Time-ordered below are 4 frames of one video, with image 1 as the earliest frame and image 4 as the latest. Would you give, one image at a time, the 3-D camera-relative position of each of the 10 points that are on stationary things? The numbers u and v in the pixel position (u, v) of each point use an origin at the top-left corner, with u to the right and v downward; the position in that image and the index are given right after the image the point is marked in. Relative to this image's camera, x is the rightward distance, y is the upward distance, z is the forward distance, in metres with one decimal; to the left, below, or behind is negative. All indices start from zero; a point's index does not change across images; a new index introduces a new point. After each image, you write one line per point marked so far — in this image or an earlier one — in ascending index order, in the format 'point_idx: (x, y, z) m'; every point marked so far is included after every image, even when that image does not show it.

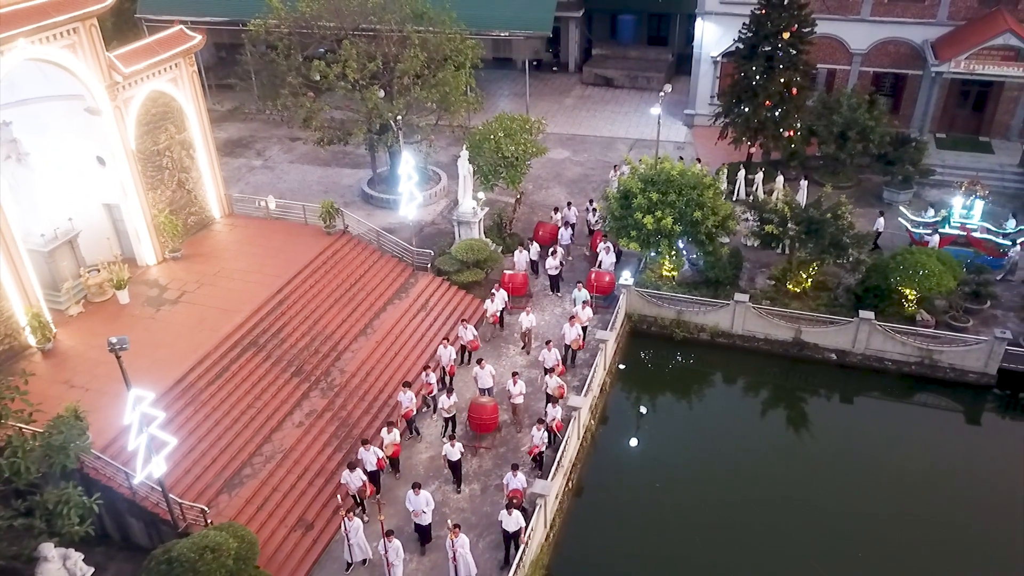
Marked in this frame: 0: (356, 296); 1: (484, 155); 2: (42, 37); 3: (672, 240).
0: (-3.3, -0.2, +16.5) m
1: (-0.6, +3.2, +18.5) m
2: (-8.1, +4.3, +13.2) m
3: (+3.5, +1.0, +16.7) m
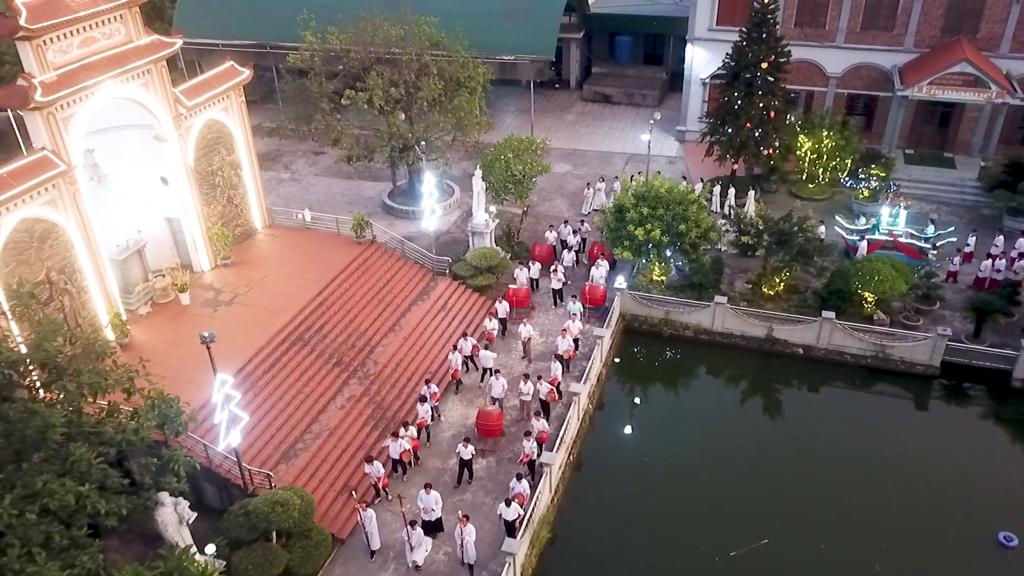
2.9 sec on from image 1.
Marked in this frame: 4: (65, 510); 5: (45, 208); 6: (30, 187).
0: (-3.1, -0.2, +18.9) m
1: (-0.4, +3.1, +20.9) m
2: (-7.9, +4.2, +15.6) m
3: (+3.7, +1.0, +19.1) m
4: (-5.3, -2.7, +9.2) m
5: (-8.7, +1.5, +14.3) m
6: (-8.6, +1.8, +13.8) m
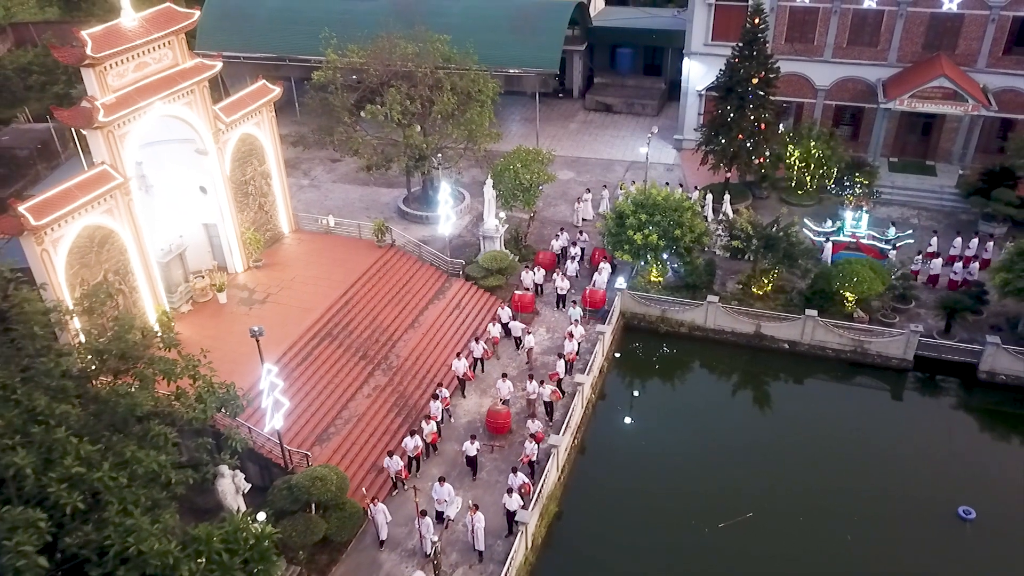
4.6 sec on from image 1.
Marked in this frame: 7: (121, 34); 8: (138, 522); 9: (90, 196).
0: (-2.9, -0.2, +20.5) m
1: (-0.2, +3.1, +22.5) m
2: (-7.6, +4.2, +17.3) m
3: (+3.9, +1.0, +20.7) m
4: (-5.1, -2.7, +10.8) m
5: (-8.4, +1.5, +16.0) m
6: (-8.4, +1.8, +15.4) m
7: (-8.1, +5.3, +16.0) m
8: (-4.8, -3.0, +10.0) m
9: (-8.4, +1.8, +15.4) m
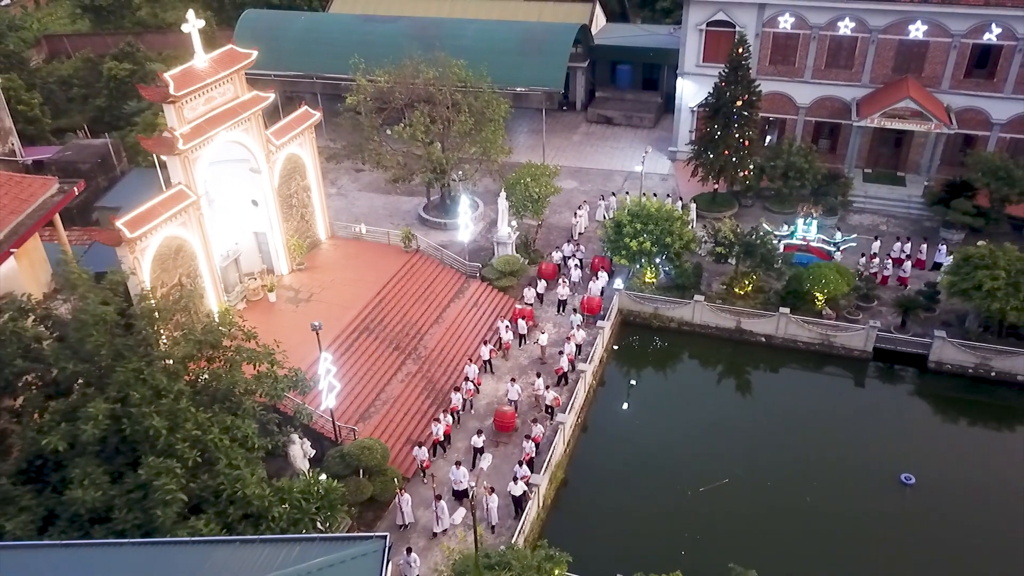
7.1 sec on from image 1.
0: (-2.6, -0.3, +23.4) m
1: (+0.2, +3.1, +25.4) m
2: (-7.3, +4.2, +20.1) m
3: (+4.2, +0.9, +23.6) m
4: (-4.8, -2.7, +13.8) m
5: (-8.1, +1.5, +18.9) m
6: (-8.0, +1.8, +18.3) m
7: (-7.8, +5.2, +18.9) m
8: (-4.5, -3.1, +12.9) m
9: (-8.1, +1.8, +18.3) m
